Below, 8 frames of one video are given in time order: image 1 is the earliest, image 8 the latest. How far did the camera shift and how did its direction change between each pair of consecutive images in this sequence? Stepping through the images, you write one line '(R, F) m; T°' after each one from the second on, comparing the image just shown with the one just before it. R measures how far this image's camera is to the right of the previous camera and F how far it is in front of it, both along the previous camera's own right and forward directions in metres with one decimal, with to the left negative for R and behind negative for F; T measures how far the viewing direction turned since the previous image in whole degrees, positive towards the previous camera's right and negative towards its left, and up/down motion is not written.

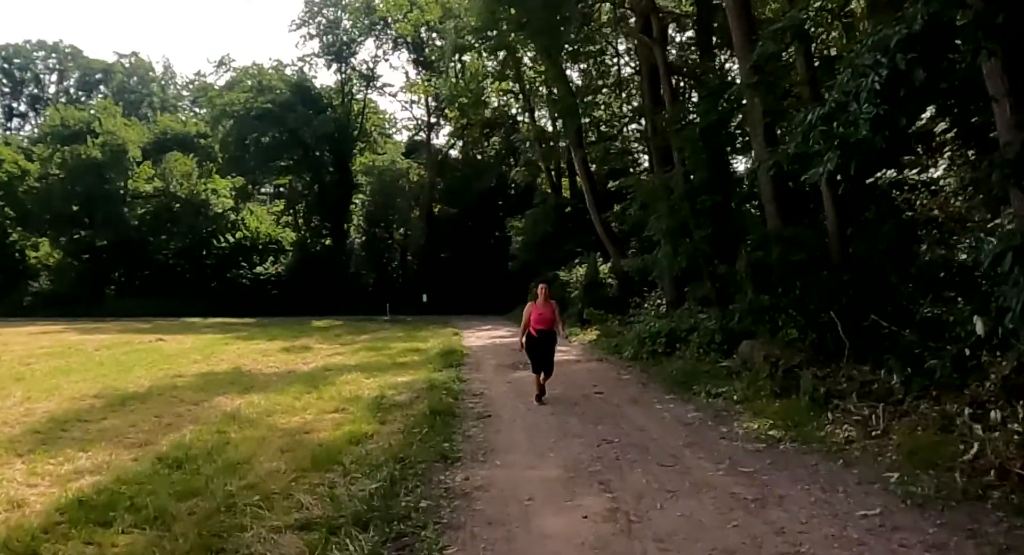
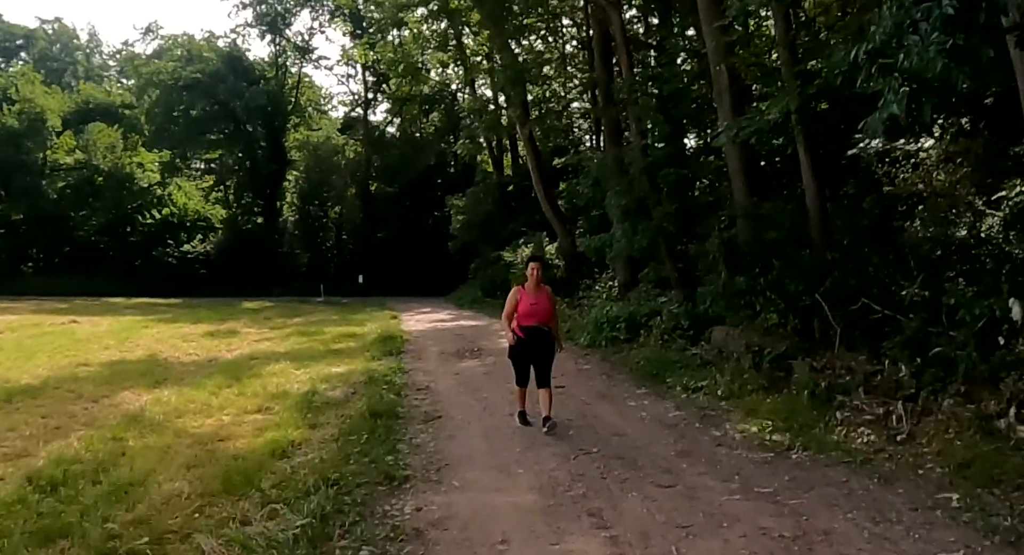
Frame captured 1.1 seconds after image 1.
(-0.2, +1.4) m; +5°
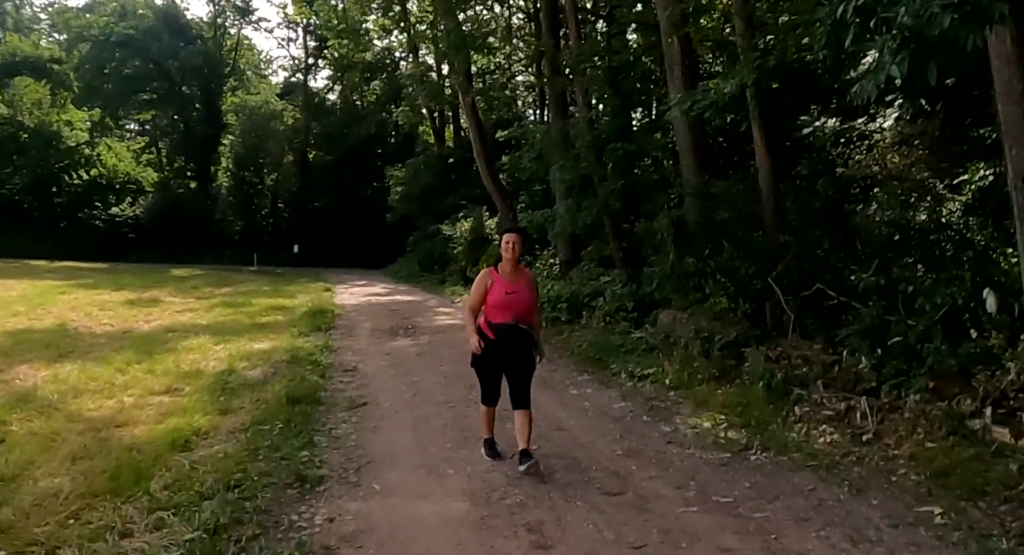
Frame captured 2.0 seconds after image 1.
(0.0, +0.7) m; +5°
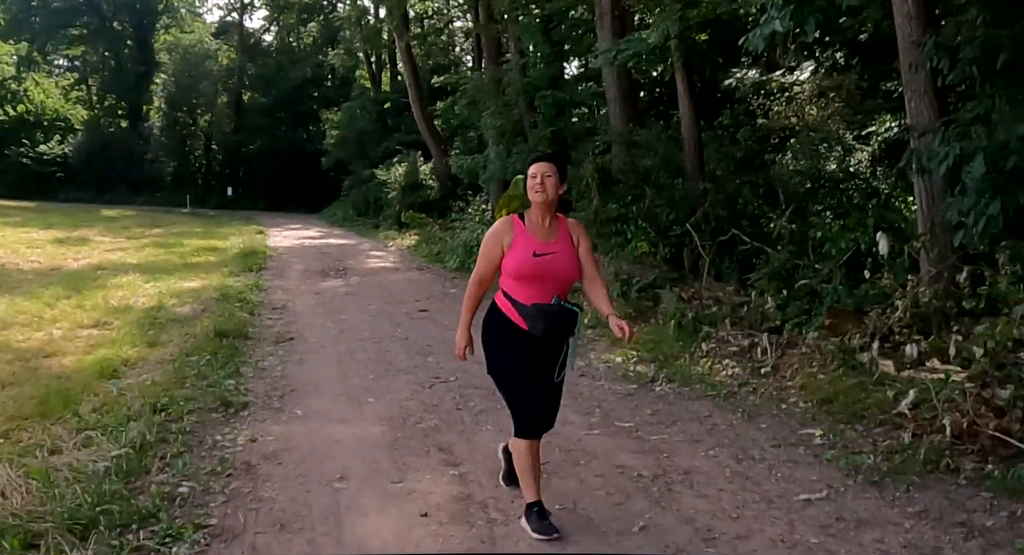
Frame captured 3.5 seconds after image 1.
(+0.2, -0.2) m; +4°
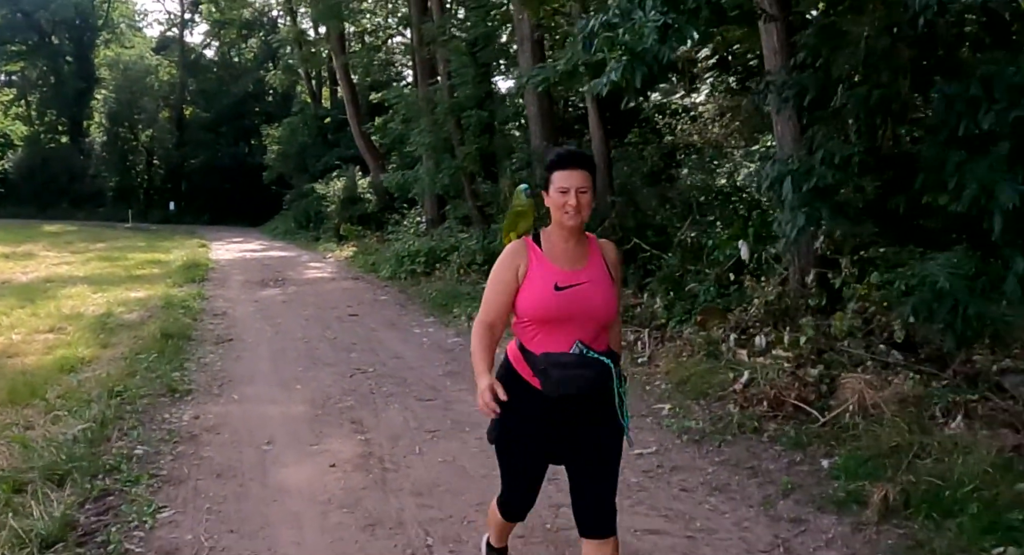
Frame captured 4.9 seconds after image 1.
(+0.3, -0.9) m; +4°
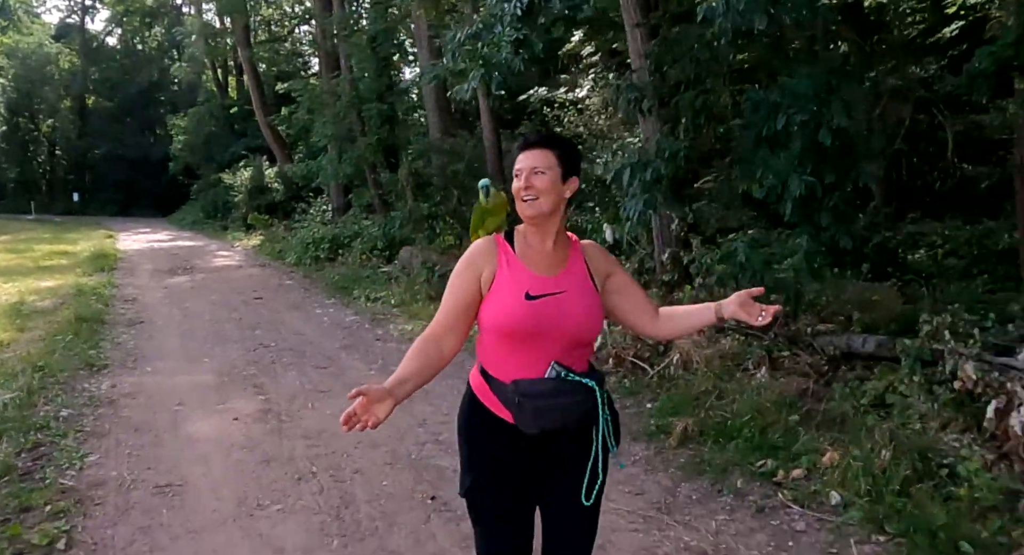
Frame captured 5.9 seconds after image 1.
(+0.3, -0.9) m; +6°
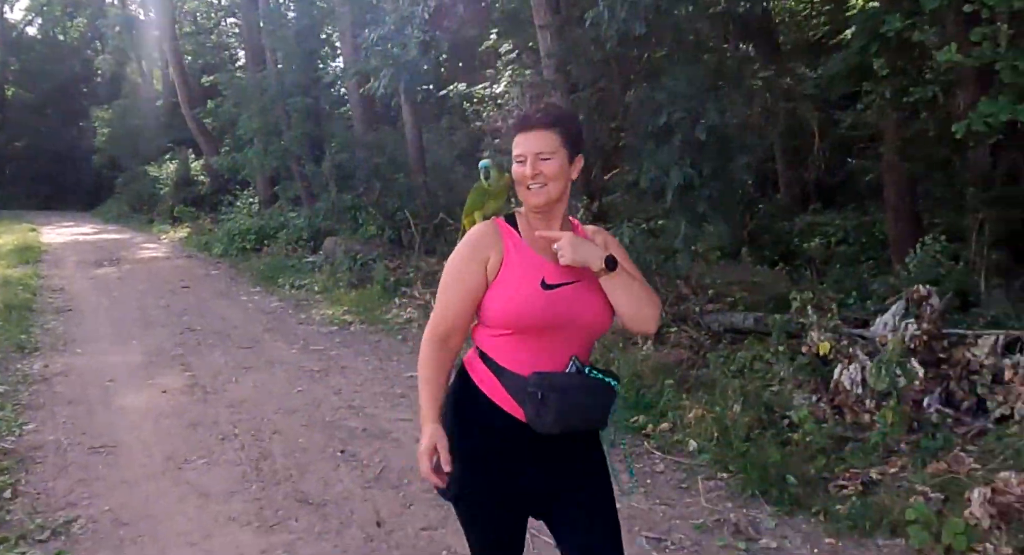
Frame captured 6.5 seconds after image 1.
(+0.3, -0.6) m; +5°
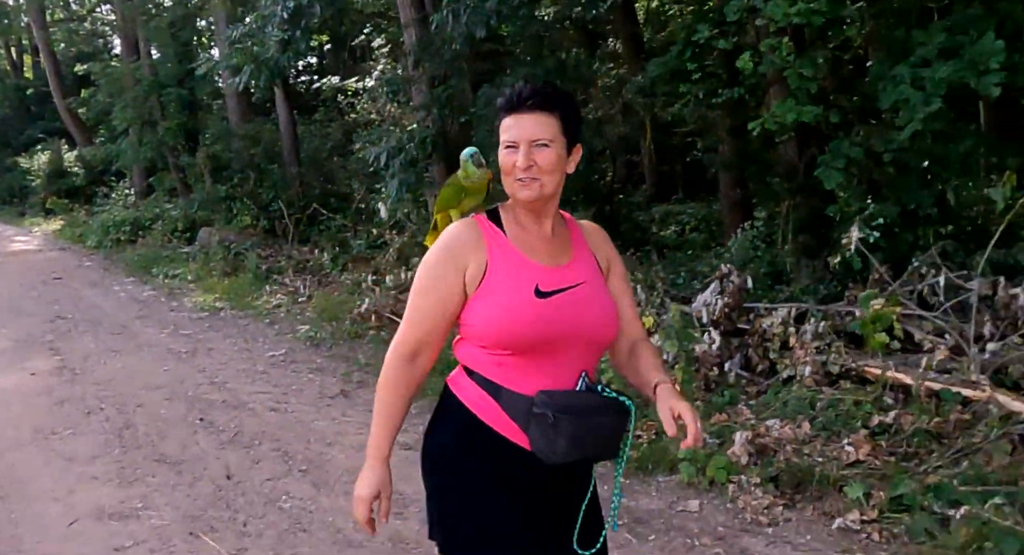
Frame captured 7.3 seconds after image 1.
(+0.5, -0.8) m; +7°
